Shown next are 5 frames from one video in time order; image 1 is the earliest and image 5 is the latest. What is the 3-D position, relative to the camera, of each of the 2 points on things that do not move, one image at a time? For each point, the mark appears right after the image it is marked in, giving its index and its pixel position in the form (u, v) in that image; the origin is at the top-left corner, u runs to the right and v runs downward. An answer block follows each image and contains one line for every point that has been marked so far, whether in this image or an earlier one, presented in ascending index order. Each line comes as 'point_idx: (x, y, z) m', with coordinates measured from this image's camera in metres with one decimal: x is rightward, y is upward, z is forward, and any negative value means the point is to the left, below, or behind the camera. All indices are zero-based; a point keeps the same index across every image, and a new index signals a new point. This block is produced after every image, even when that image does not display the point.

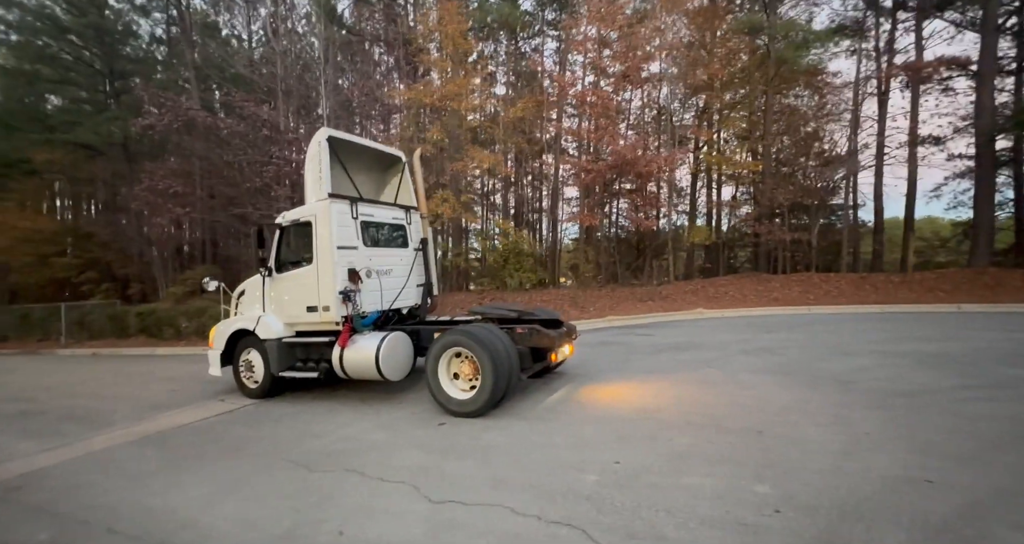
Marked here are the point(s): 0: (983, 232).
0: (+17.3, +1.5, +15.9) m
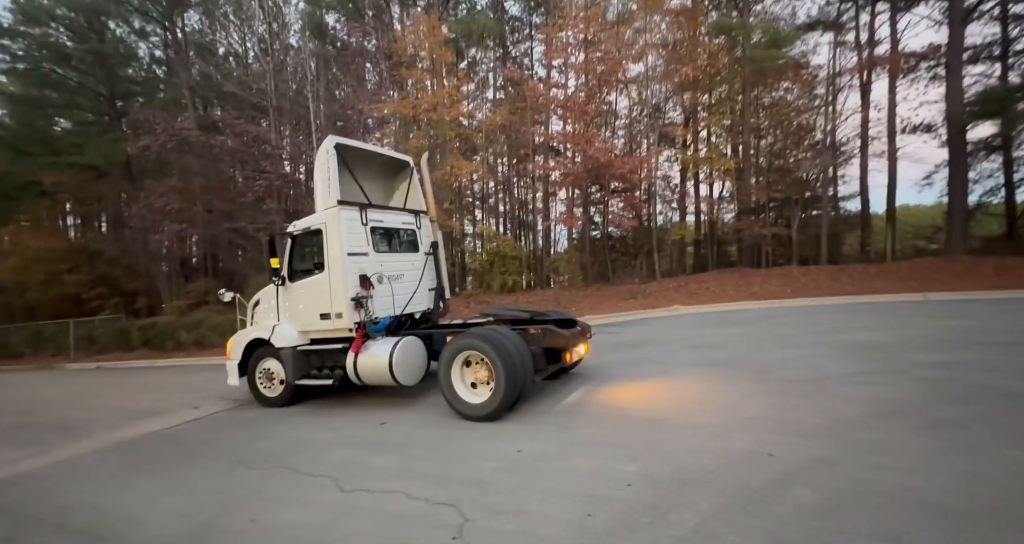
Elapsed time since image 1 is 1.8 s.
0: (+16.7, +2.0, +15.9) m
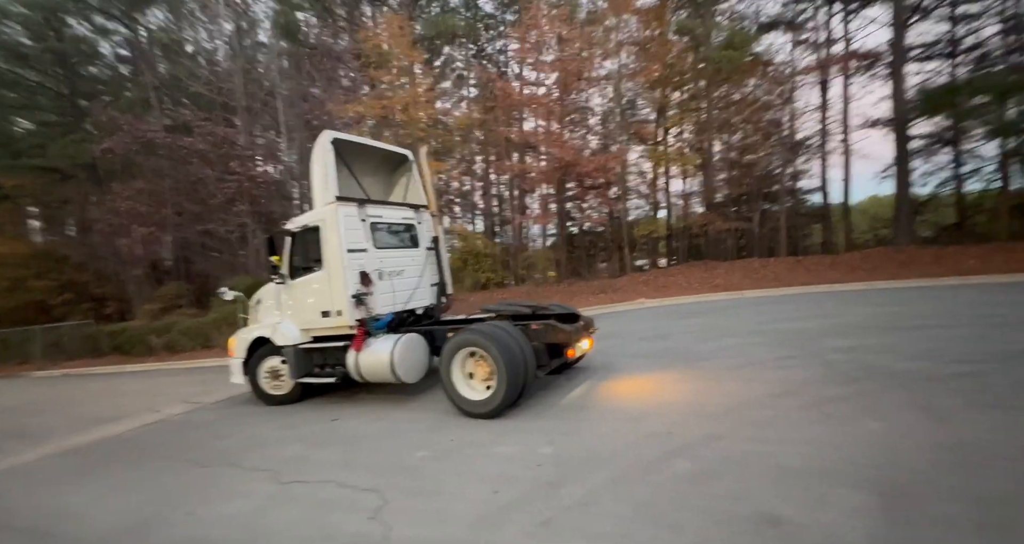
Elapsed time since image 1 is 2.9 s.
0: (+15.5, +2.4, +16.7) m
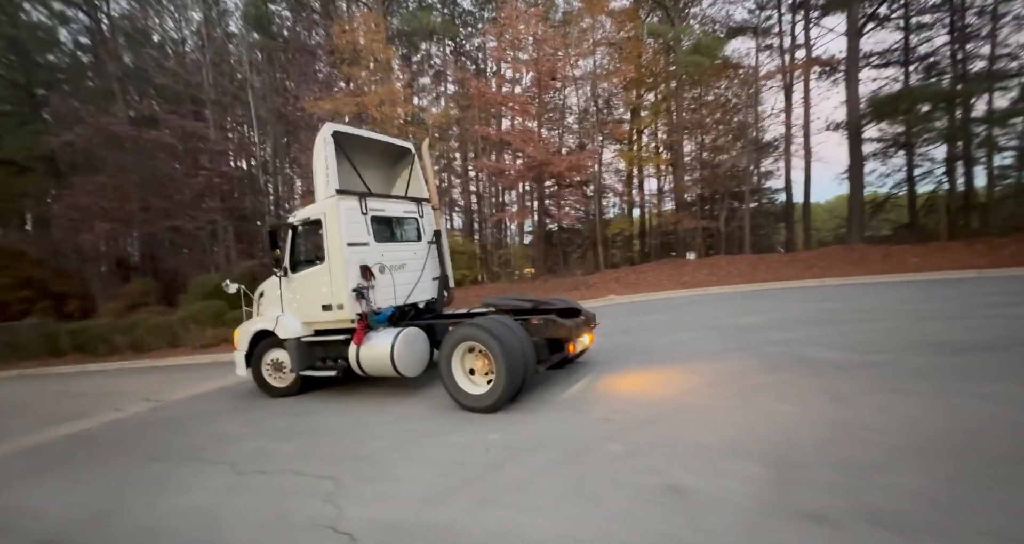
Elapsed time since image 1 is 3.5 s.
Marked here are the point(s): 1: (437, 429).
0: (+14.5, +2.5, +17.6) m
1: (-0.7, -1.6, +4.2) m
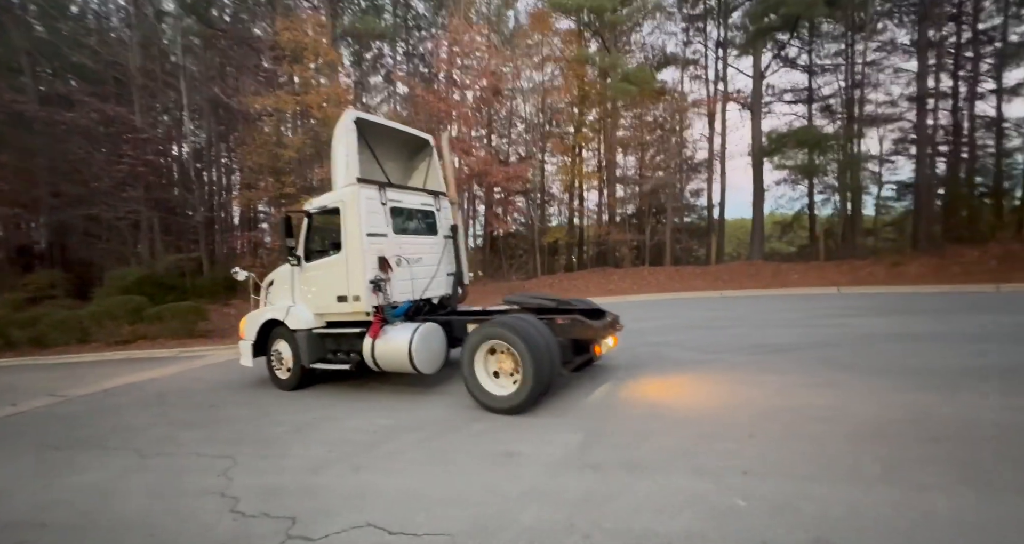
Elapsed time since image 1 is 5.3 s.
0: (+11.9, +1.9, +19.7) m
1: (-1.9, -1.6, +4.7) m
